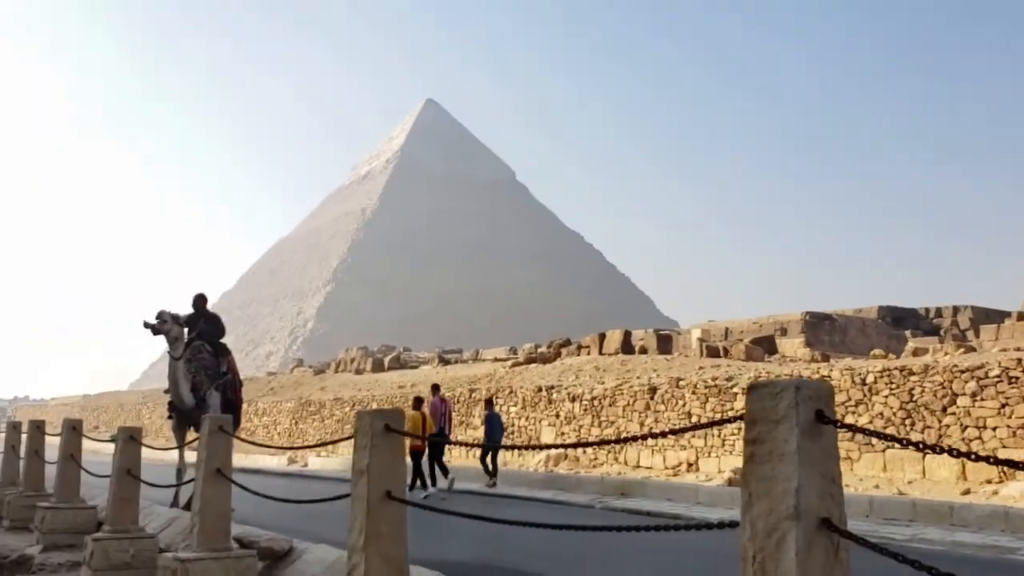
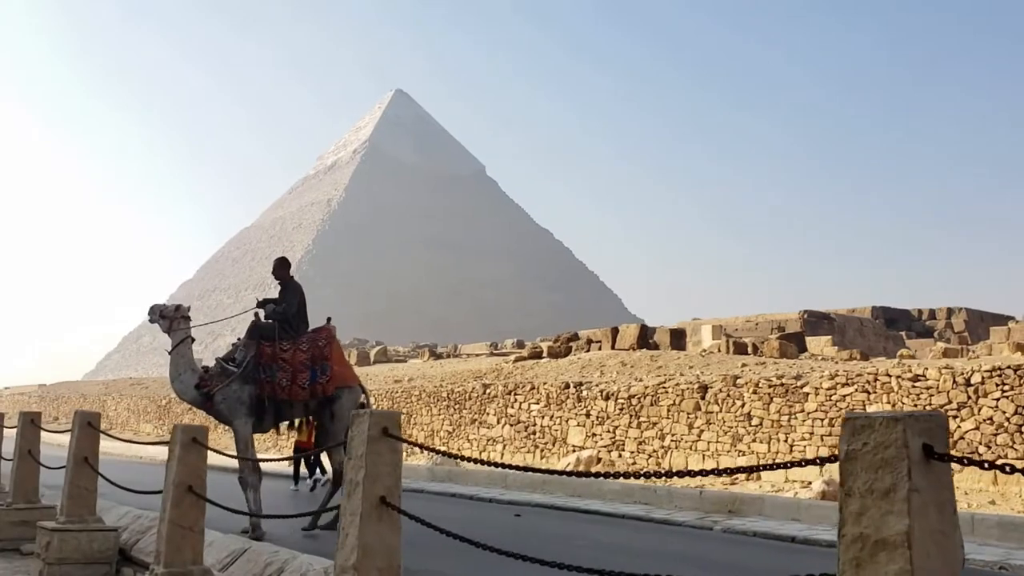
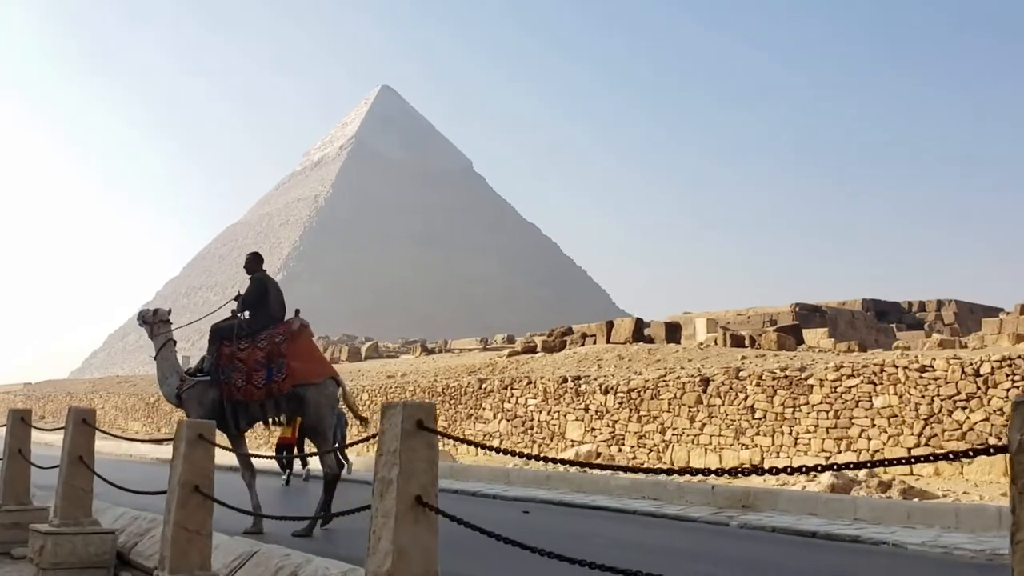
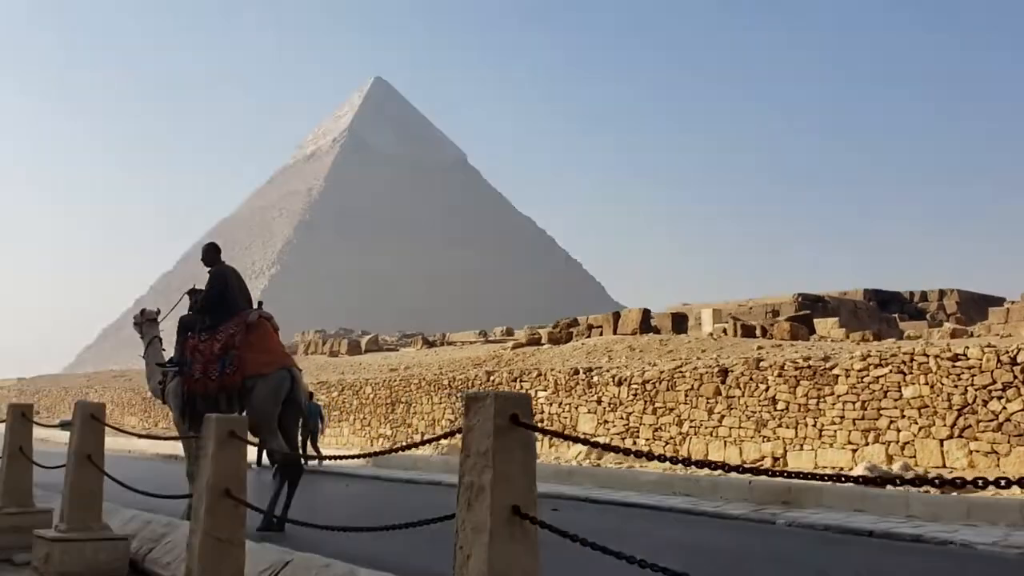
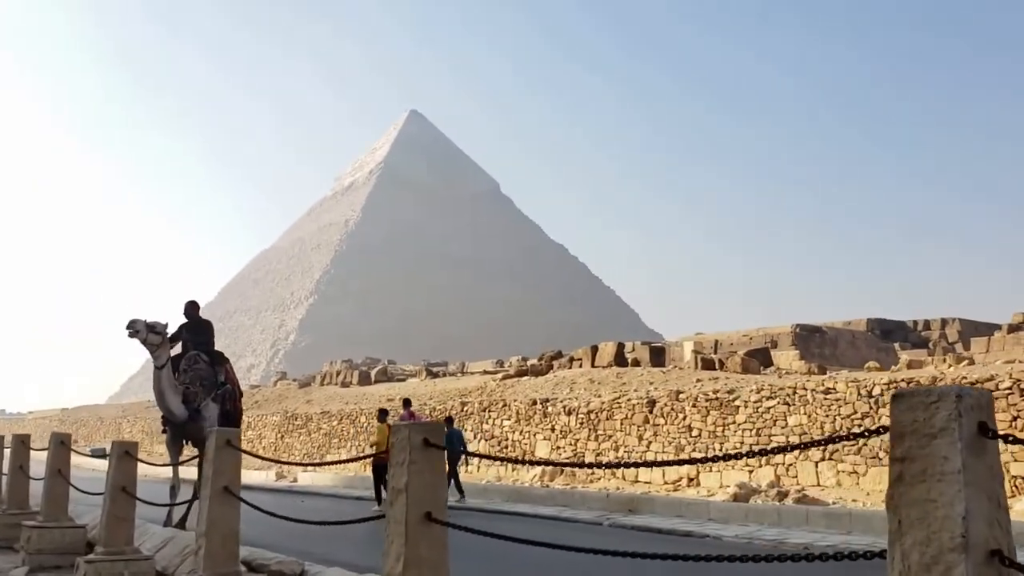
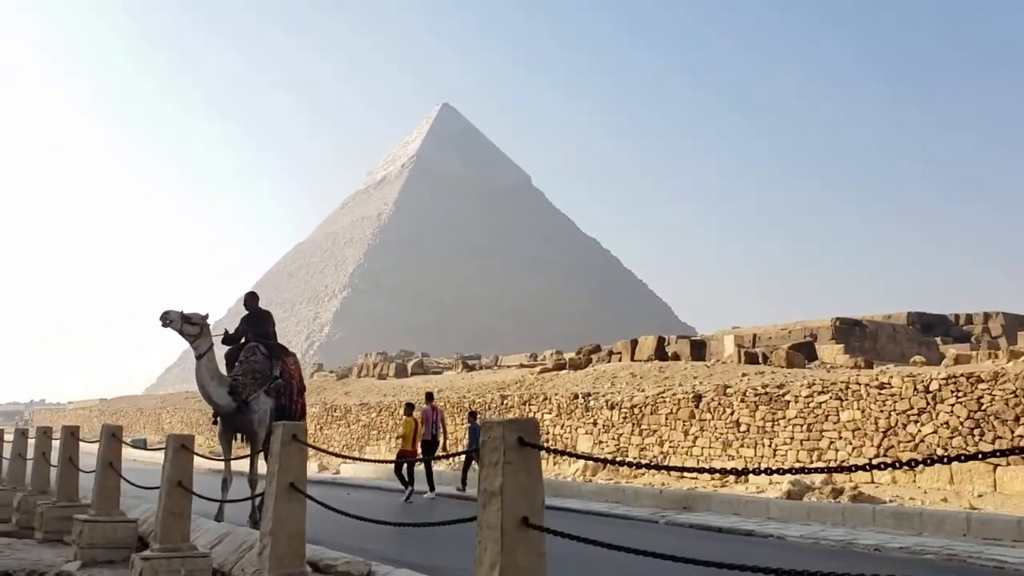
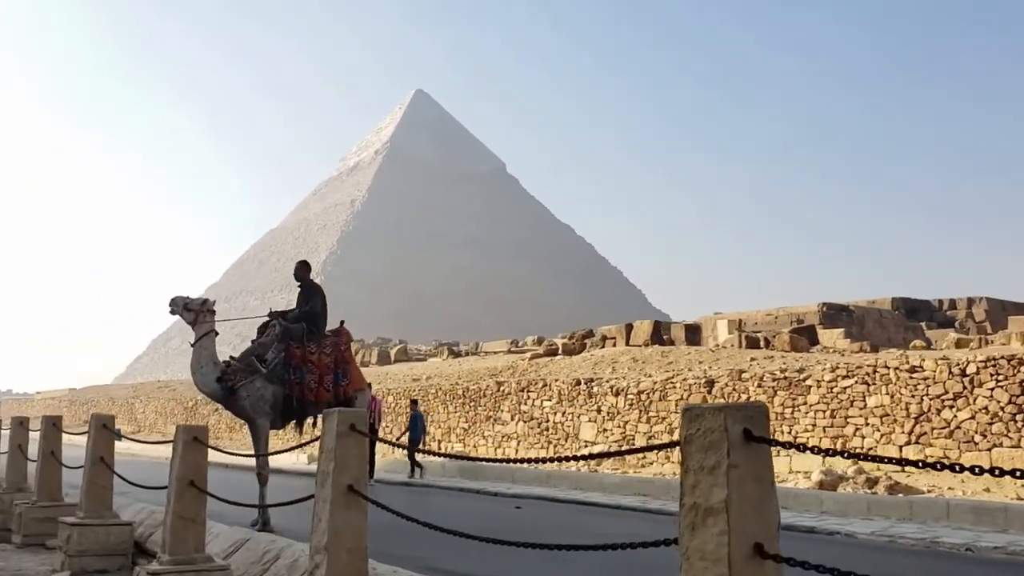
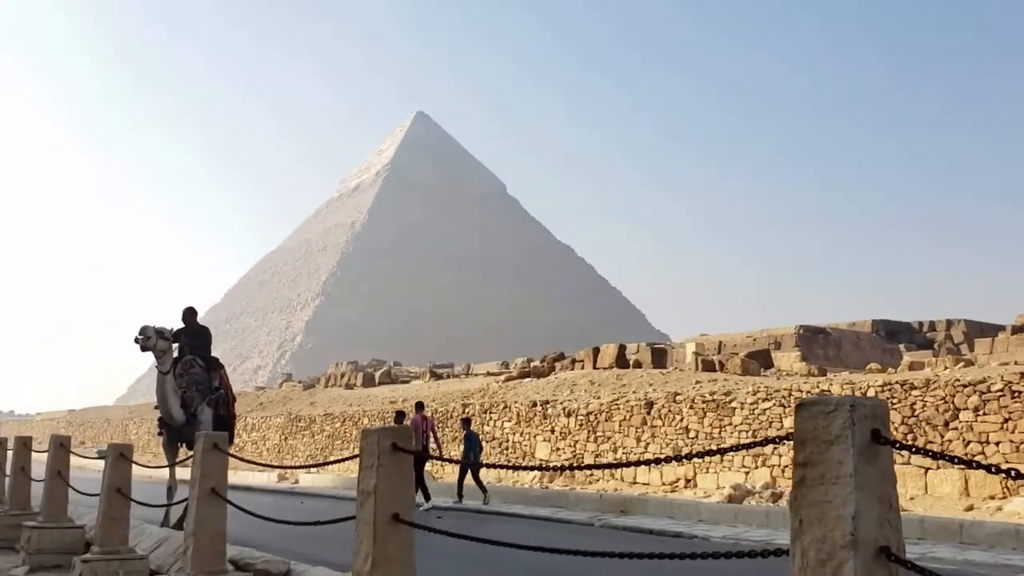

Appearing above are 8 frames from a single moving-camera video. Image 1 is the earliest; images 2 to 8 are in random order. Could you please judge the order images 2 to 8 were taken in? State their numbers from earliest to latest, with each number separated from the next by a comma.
8, 5, 6, 7, 2, 3, 4
